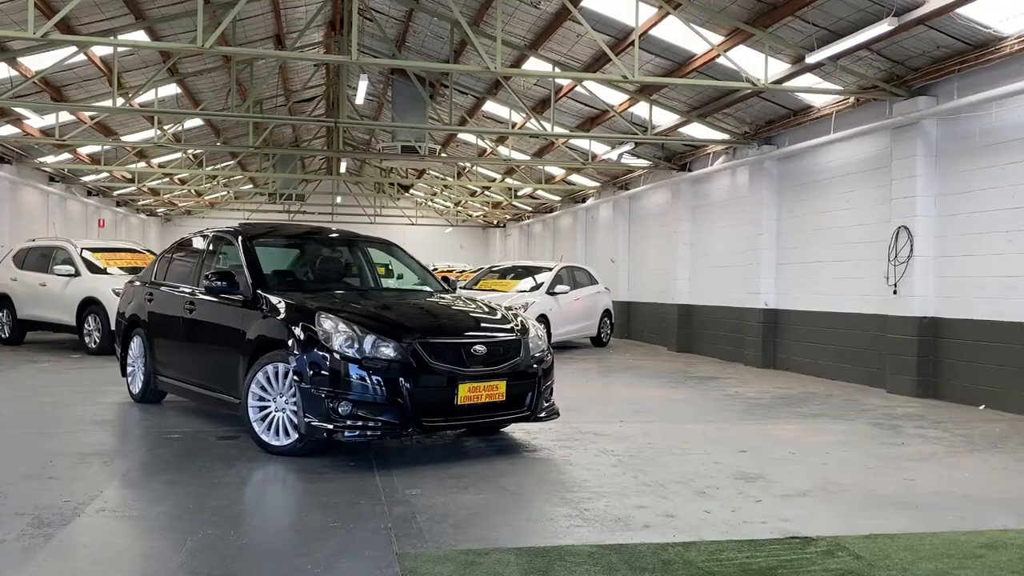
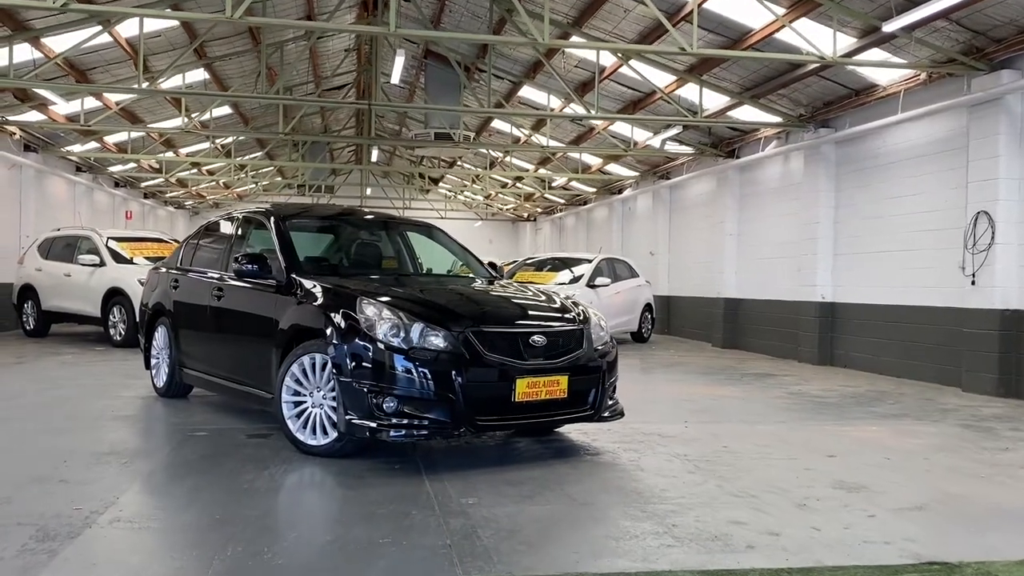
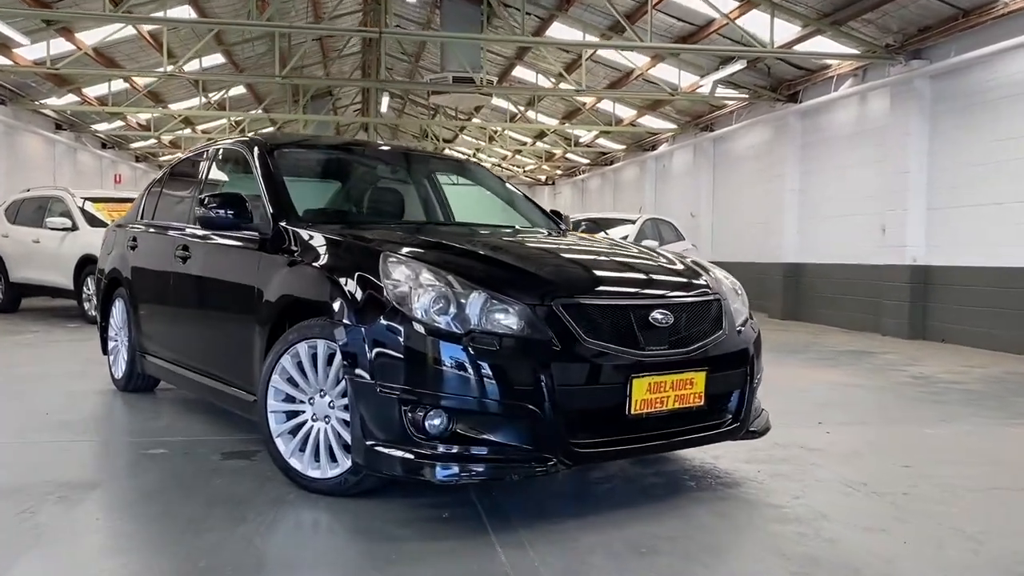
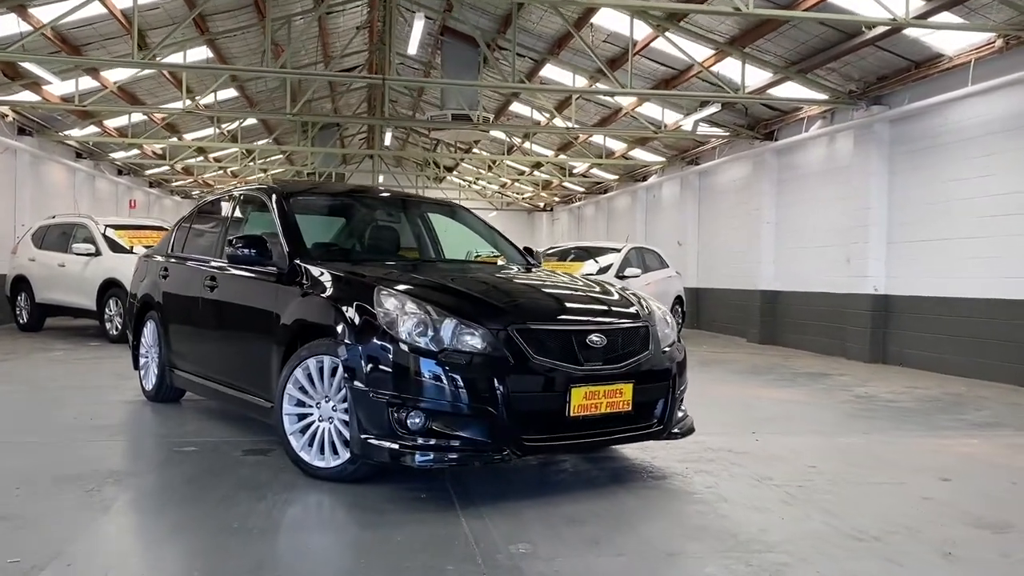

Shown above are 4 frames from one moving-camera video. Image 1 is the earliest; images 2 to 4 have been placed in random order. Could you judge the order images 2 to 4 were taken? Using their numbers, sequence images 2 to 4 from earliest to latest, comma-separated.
2, 4, 3
